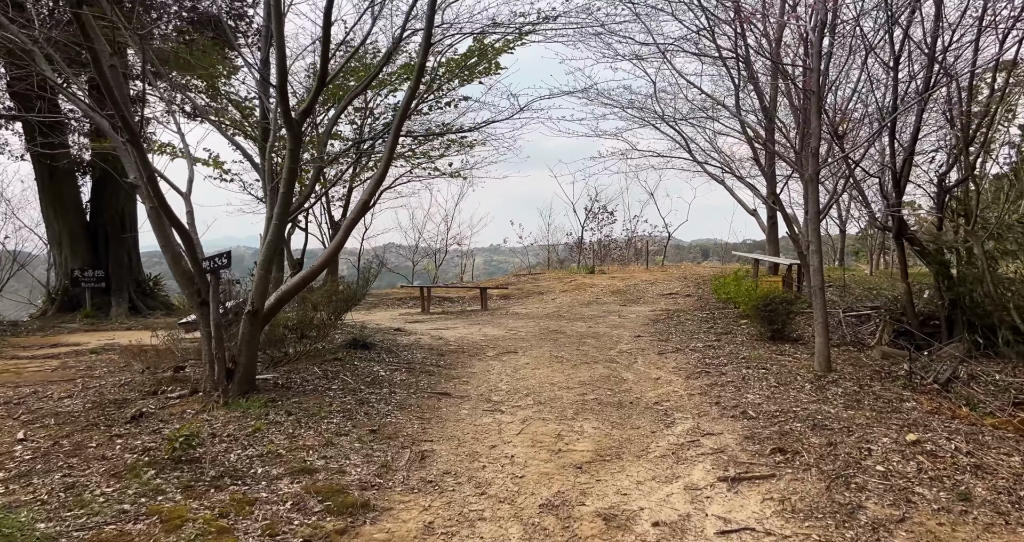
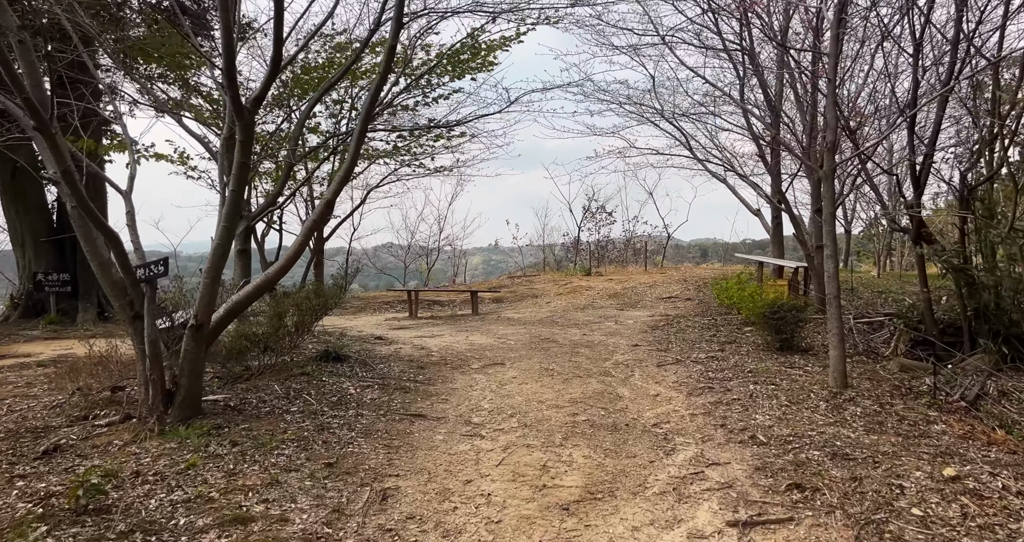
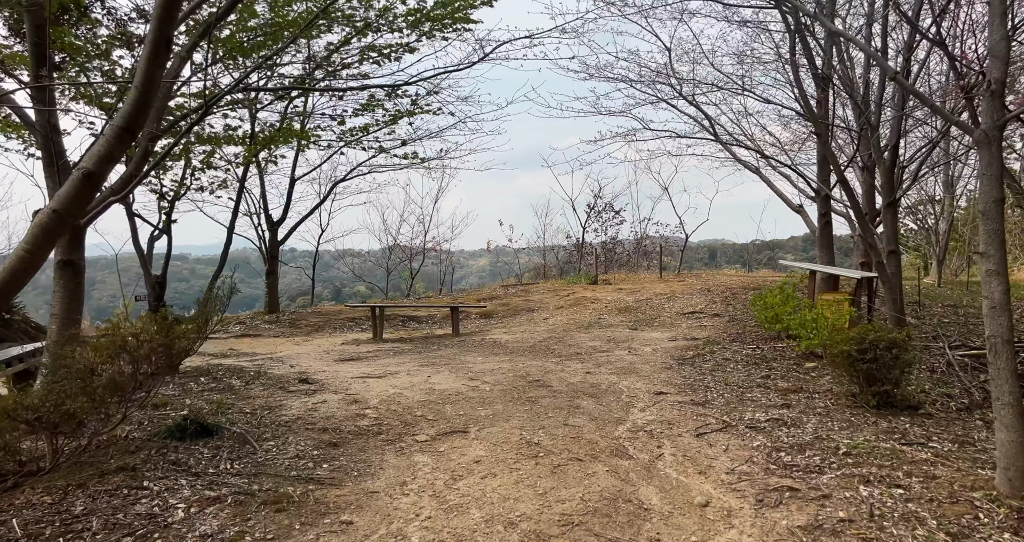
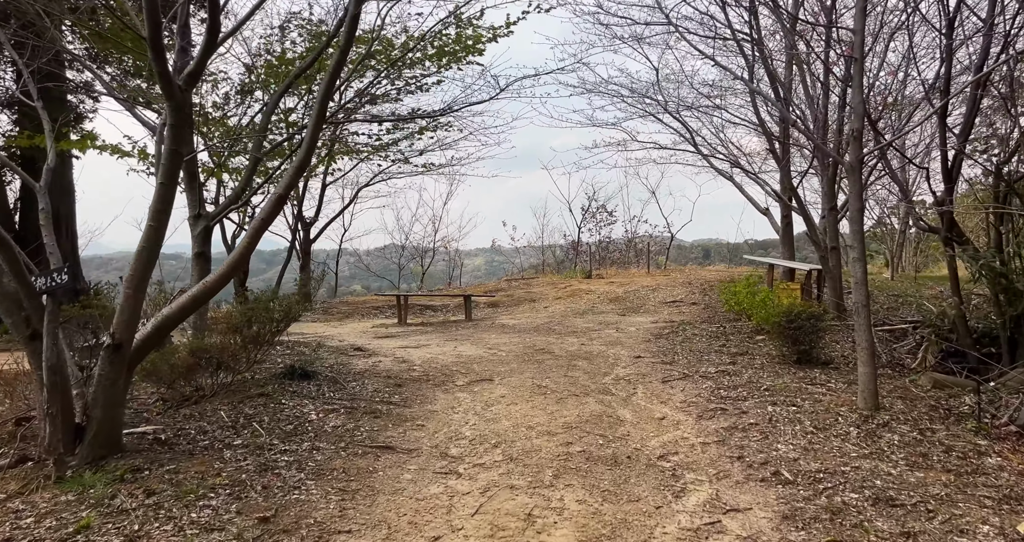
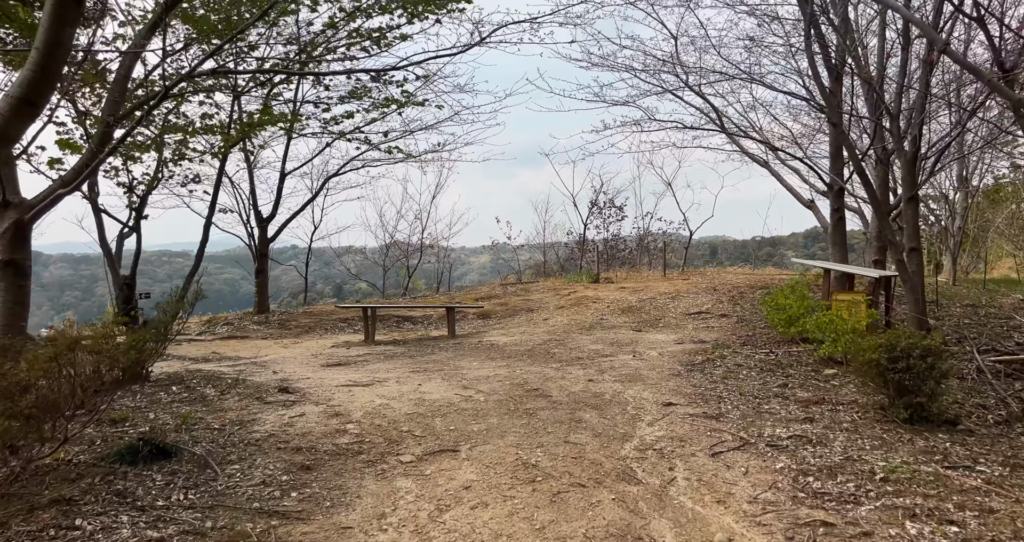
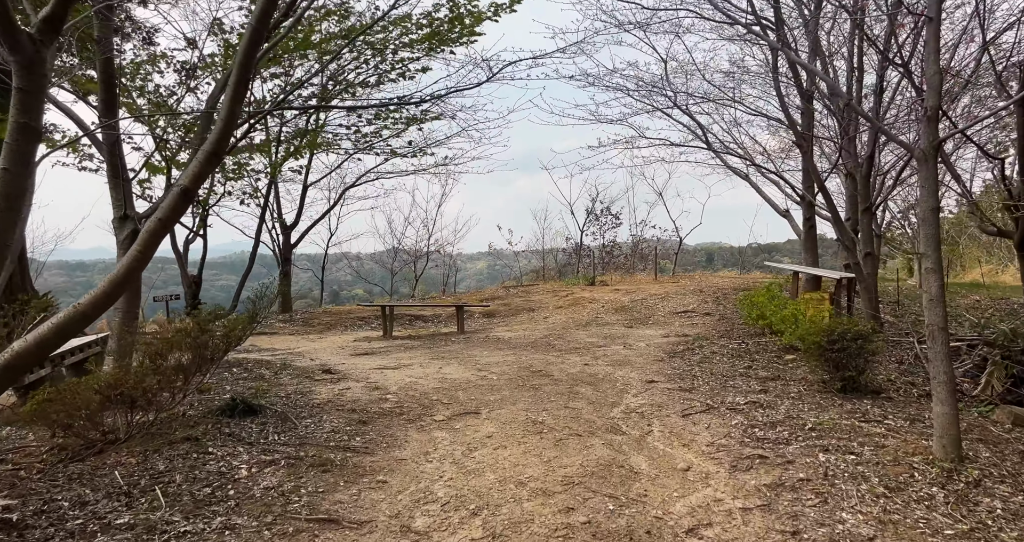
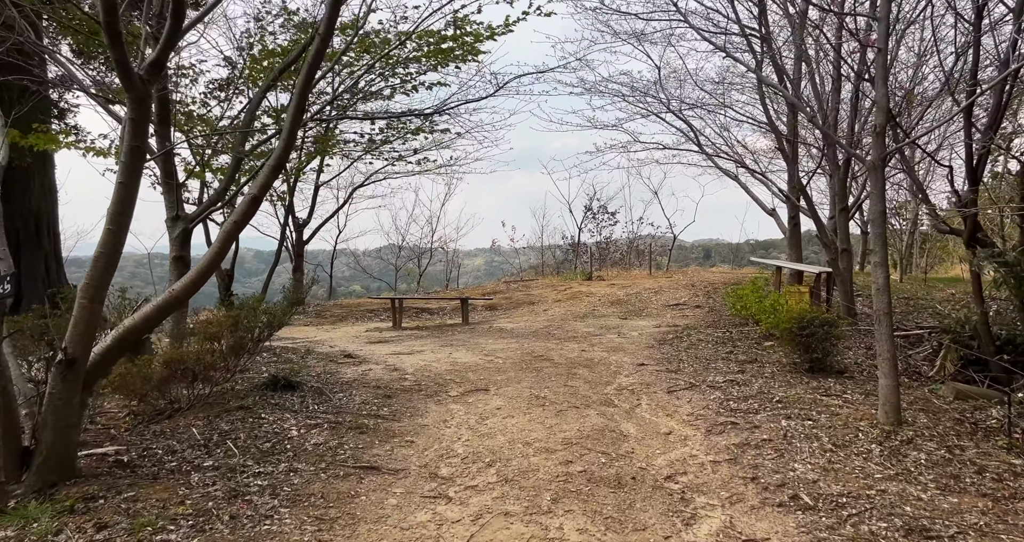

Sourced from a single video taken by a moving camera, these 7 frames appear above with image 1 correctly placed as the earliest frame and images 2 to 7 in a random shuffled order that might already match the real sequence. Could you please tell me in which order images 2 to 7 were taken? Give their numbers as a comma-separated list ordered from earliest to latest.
2, 4, 7, 6, 3, 5
